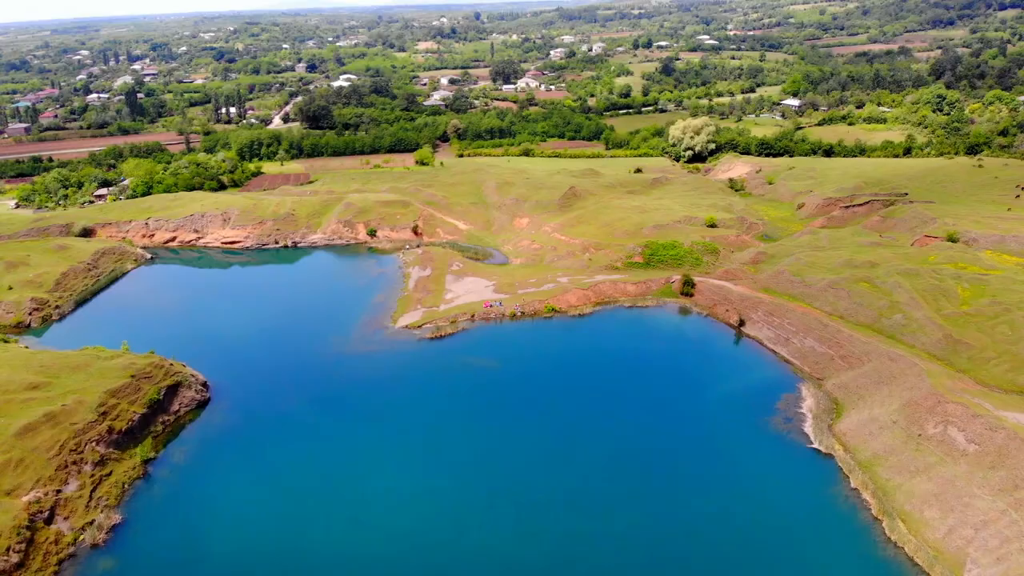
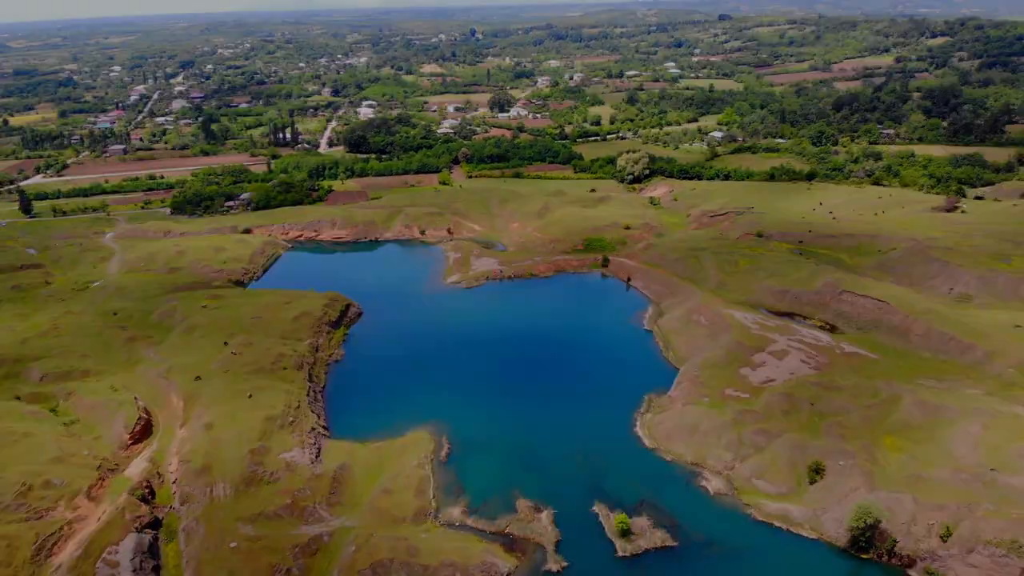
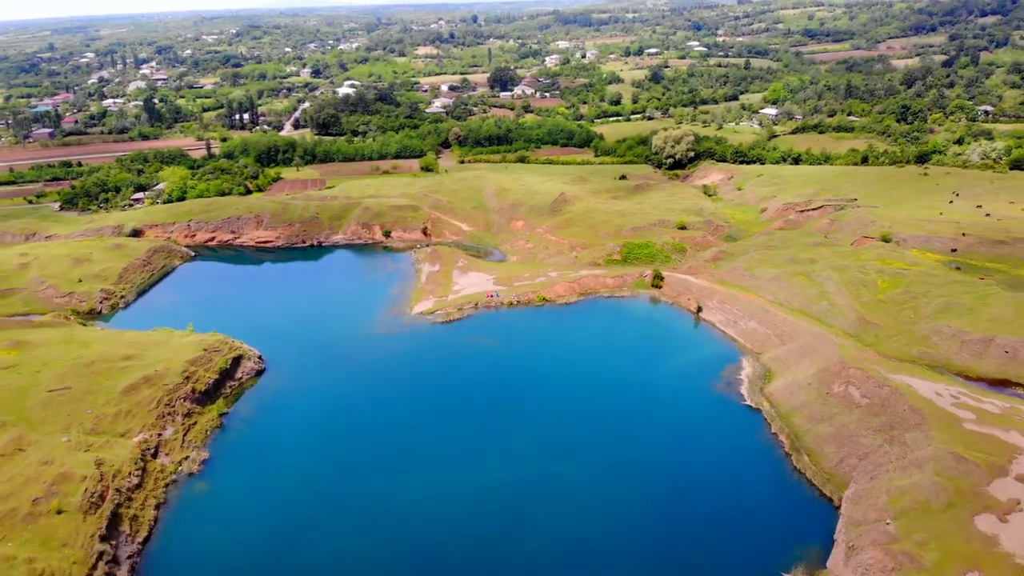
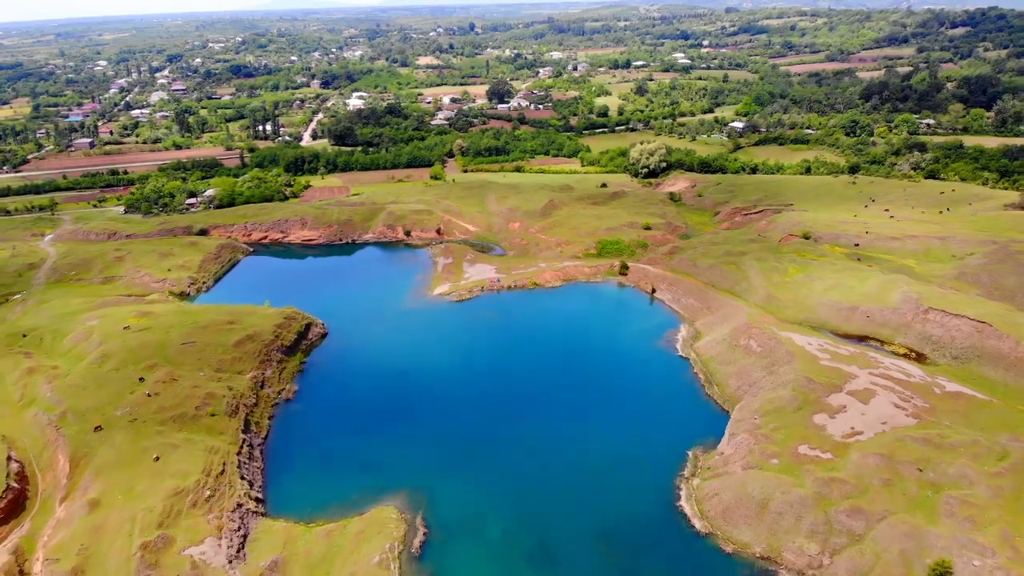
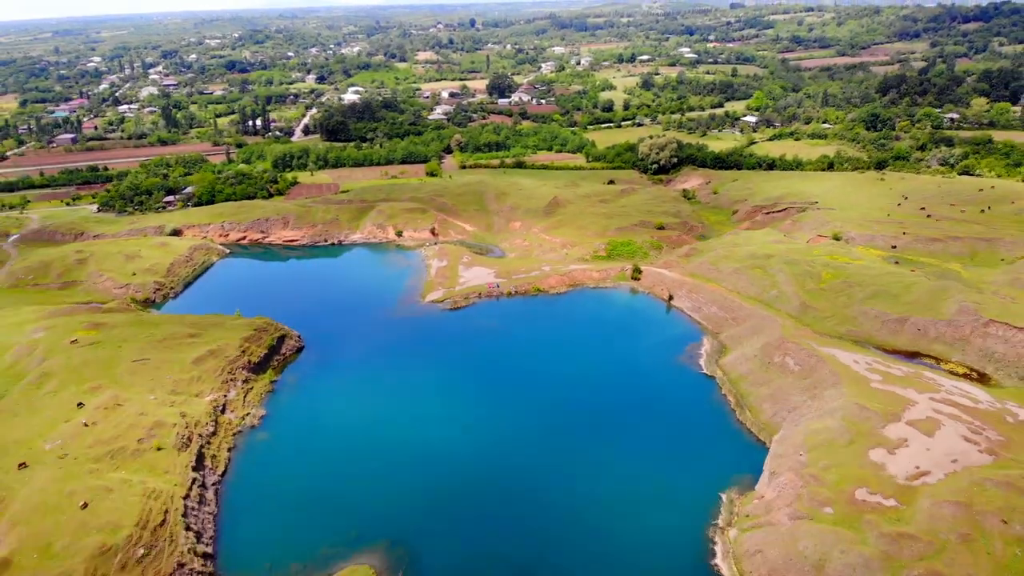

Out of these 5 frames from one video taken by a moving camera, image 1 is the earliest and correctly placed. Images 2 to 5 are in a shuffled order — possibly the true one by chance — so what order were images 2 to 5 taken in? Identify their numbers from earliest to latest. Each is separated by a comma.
3, 5, 4, 2
